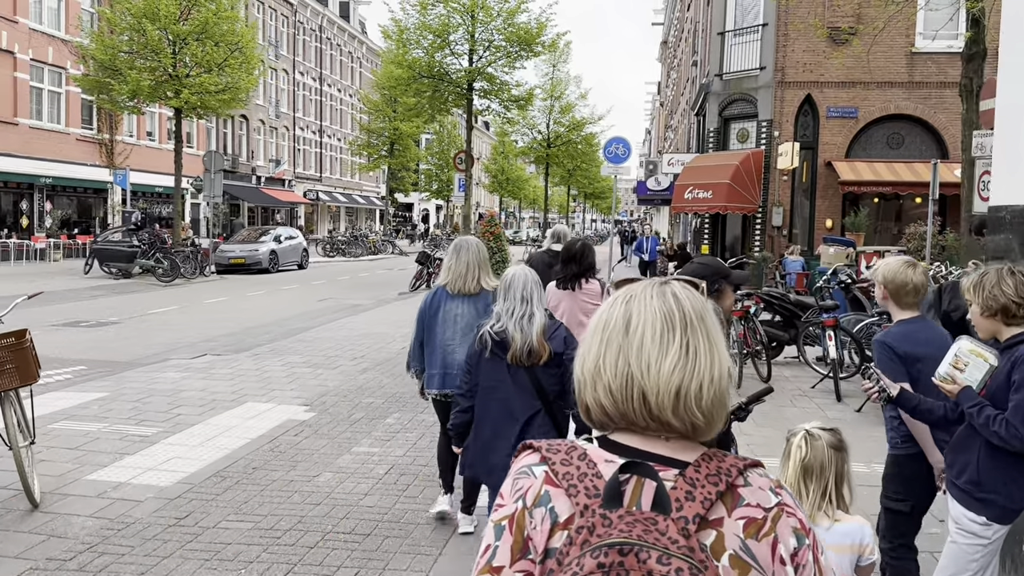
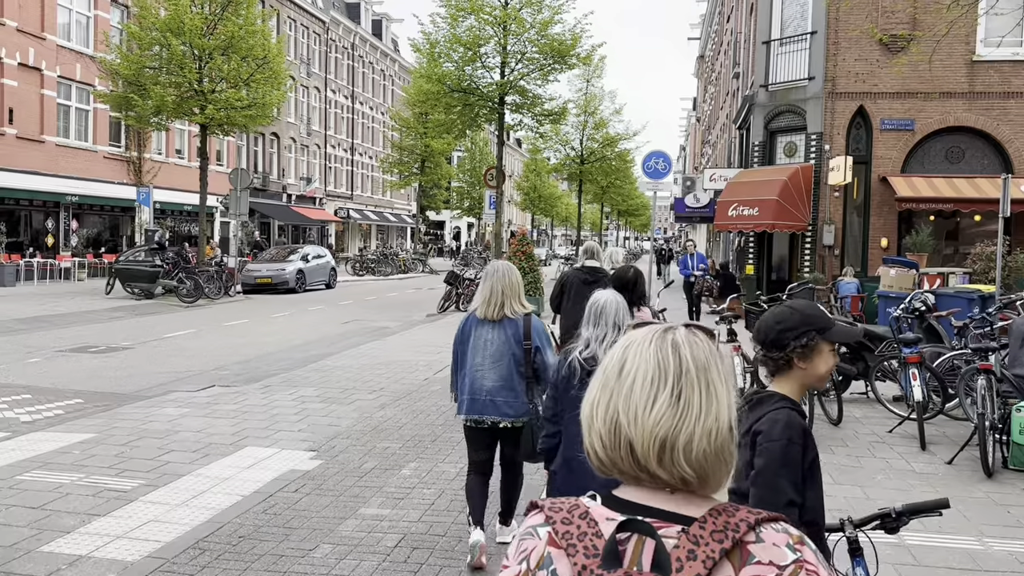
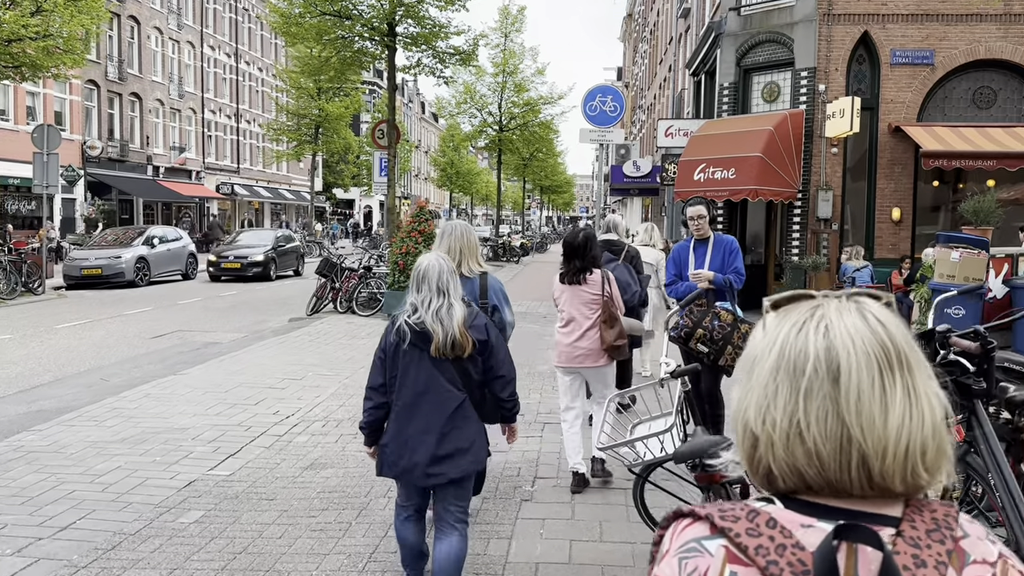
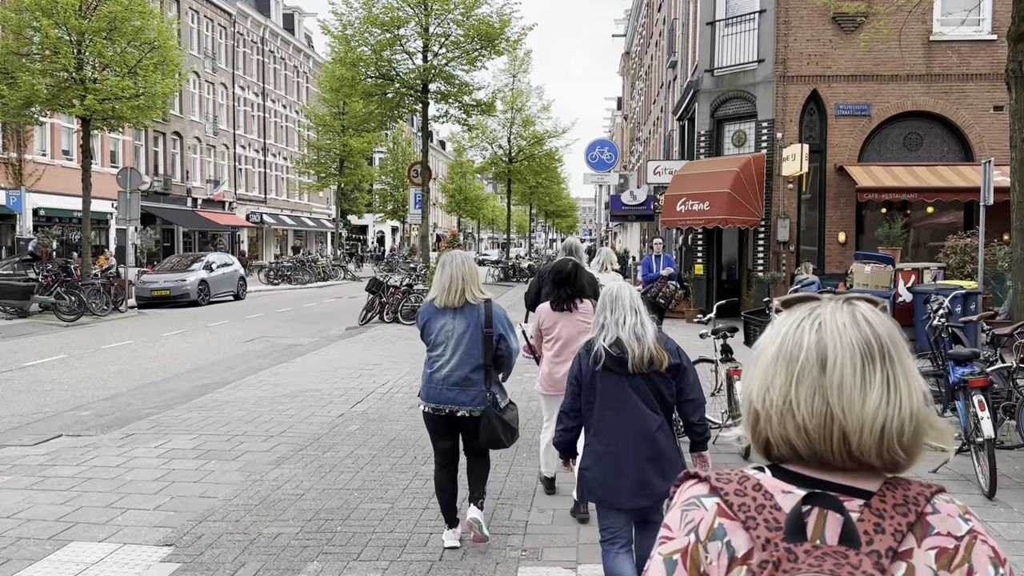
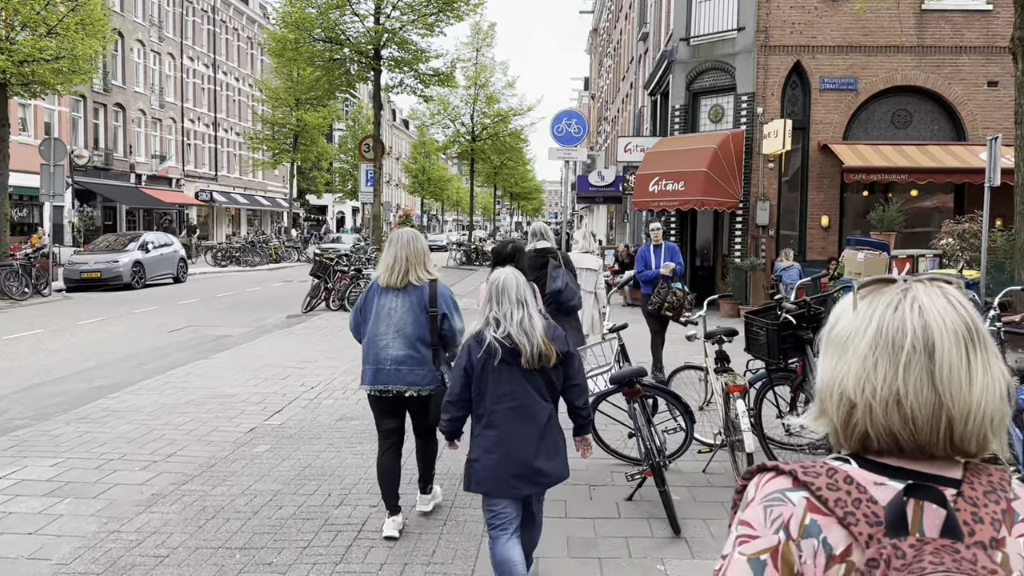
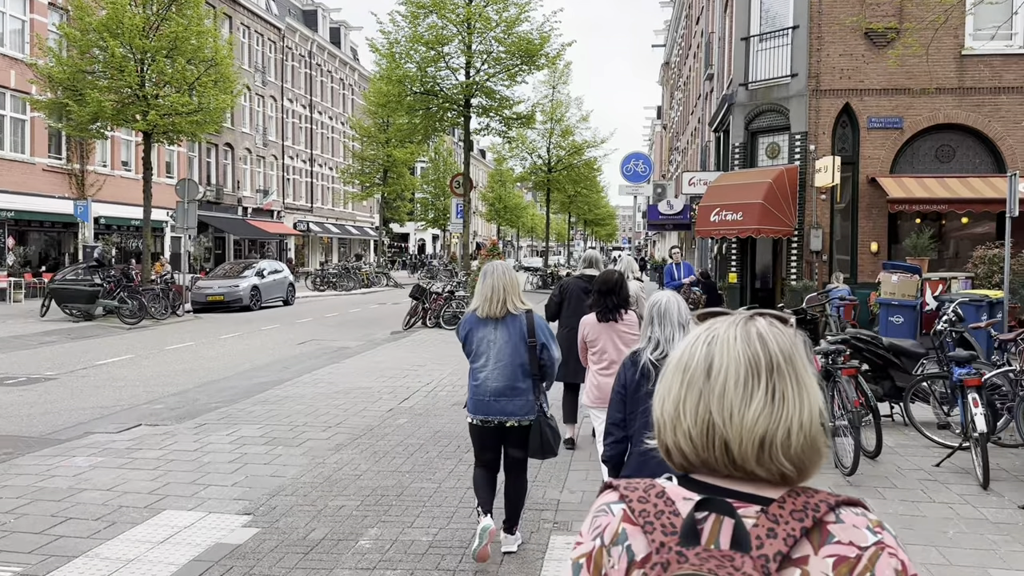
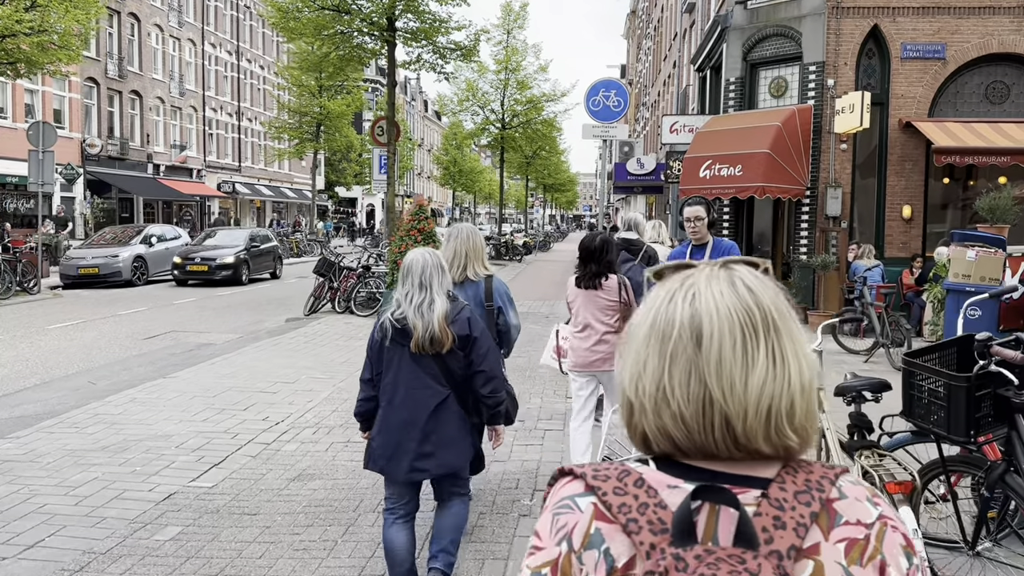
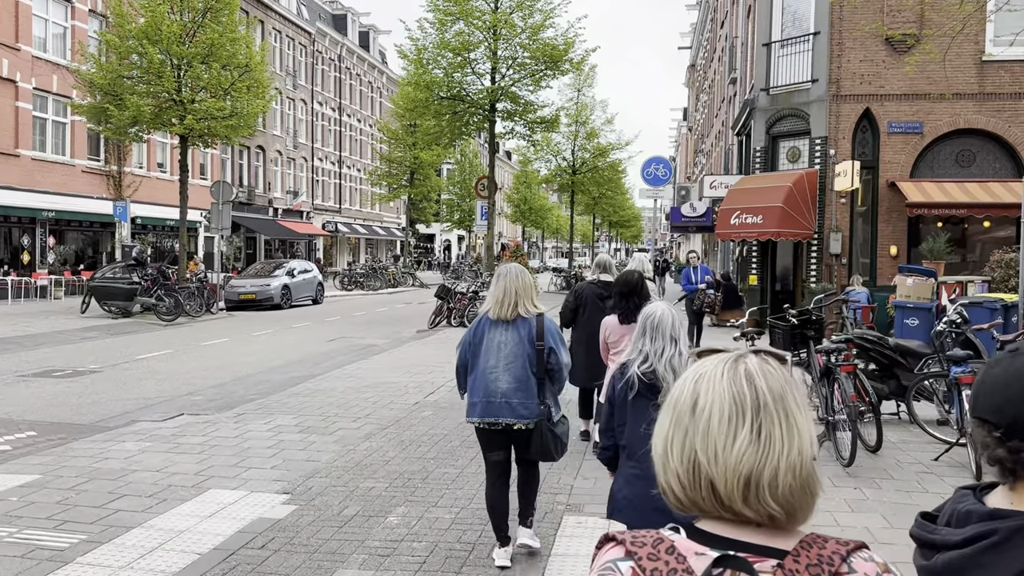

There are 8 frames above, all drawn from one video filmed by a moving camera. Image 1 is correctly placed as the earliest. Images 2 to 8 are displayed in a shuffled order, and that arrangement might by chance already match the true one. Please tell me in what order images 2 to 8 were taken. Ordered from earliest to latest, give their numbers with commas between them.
2, 8, 6, 4, 5, 3, 7
